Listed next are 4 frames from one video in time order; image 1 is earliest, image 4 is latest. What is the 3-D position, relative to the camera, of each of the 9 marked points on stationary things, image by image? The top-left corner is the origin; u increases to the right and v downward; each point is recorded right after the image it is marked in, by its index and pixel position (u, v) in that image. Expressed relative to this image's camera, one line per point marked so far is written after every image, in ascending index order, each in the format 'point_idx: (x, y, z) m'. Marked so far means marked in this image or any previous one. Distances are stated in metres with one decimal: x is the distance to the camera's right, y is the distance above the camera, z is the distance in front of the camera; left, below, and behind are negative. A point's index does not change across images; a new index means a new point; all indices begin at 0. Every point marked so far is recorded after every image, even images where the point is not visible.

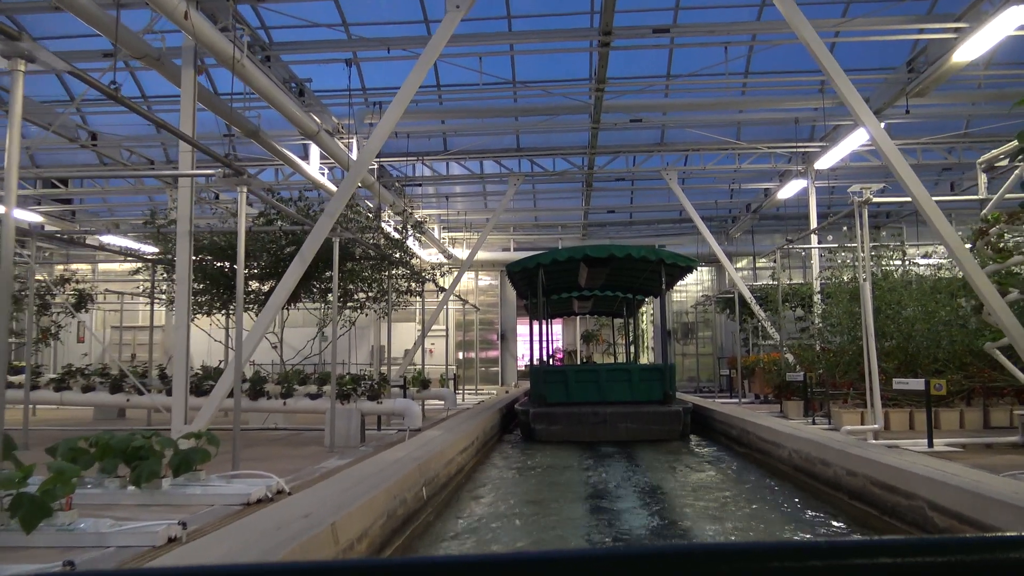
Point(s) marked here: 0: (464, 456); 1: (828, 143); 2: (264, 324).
0: (-0.5, -1.6, +8.2) m
1: (+4.7, +2.2, +13.1) m
2: (-2.0, -0.3, +7.0) m
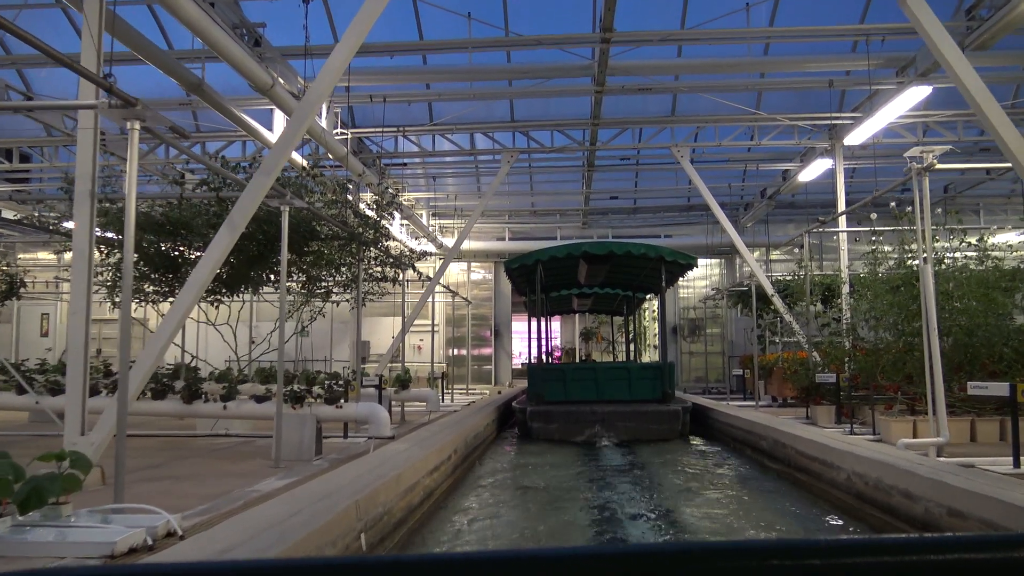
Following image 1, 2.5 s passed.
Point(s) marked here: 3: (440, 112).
0: (-0.6, -1.4, +6.7) m
1: (+4.6, +2.3, +11.6) m
2: (-2.1, -0.1, +5.5) m
3: (-1.0, +2.5, +12.7) m
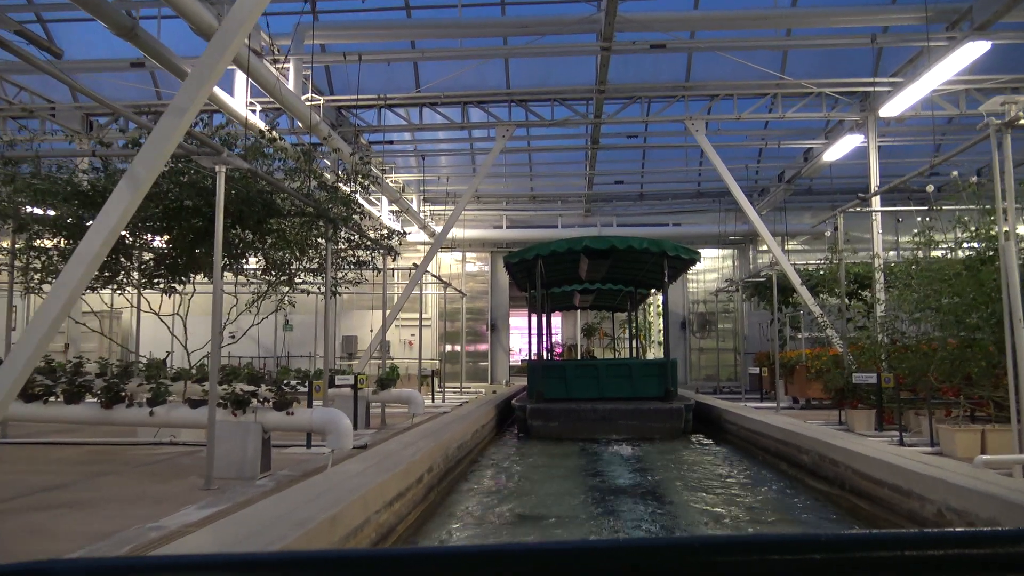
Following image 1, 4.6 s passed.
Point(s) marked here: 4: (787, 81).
0: (-0.6, -1.3, +5.4) m
1: (+4.5, +2.4, +10.3) m
2: (-2.1, 0.0, +4.2) m
3: (-1.1, +2.7, +11.3) m
4: (+3.3, +2.5, +10.6) m
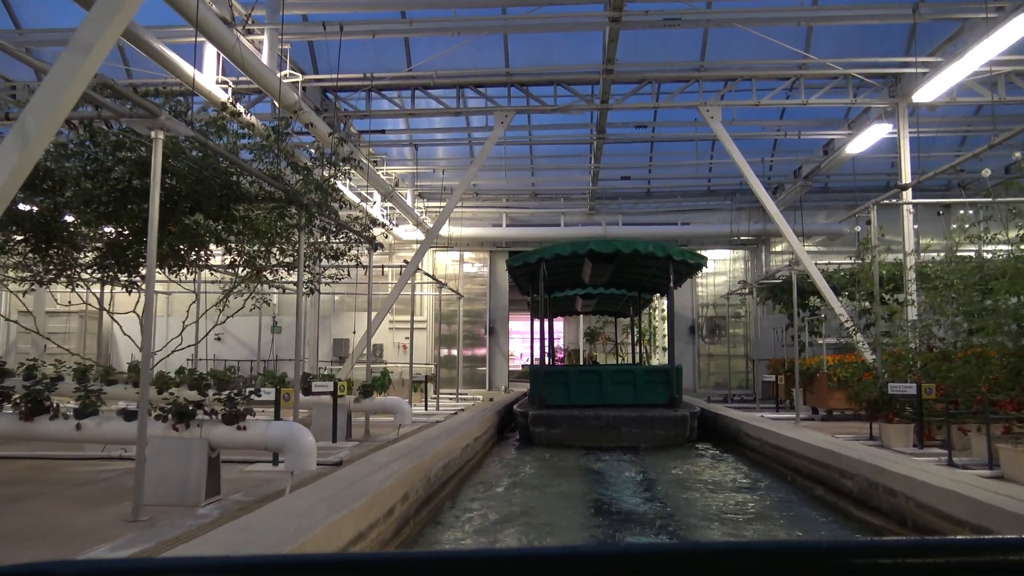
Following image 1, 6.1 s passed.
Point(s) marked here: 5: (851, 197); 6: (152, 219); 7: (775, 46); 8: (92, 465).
0: (-0.7, -1.3, +4.4) m
1: (+4.5, +2.4, +9.3) m
2: (-2.2, +0.1, +3.3) m
3: (-1.1, +2.7, +10.4) m
4: (+3.3, +2.5, +9.6) m
5: (+6.4, +1.7, +16.5) m
6: (-1.9, +0.3, +4.7) m
7: (+3.0, +2.7, +10.2) m
8: (-3.1, -1.3, +6.4) m
